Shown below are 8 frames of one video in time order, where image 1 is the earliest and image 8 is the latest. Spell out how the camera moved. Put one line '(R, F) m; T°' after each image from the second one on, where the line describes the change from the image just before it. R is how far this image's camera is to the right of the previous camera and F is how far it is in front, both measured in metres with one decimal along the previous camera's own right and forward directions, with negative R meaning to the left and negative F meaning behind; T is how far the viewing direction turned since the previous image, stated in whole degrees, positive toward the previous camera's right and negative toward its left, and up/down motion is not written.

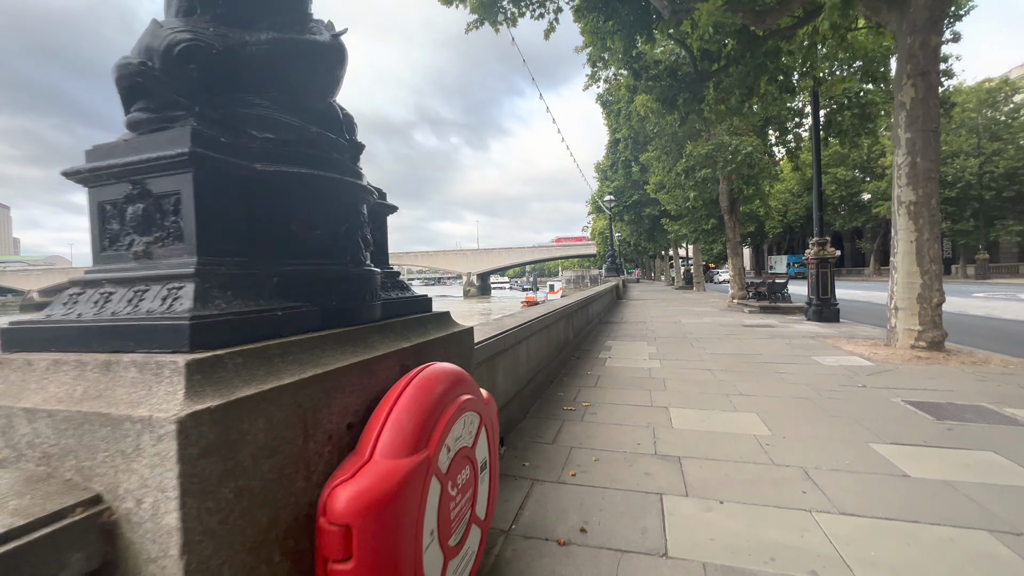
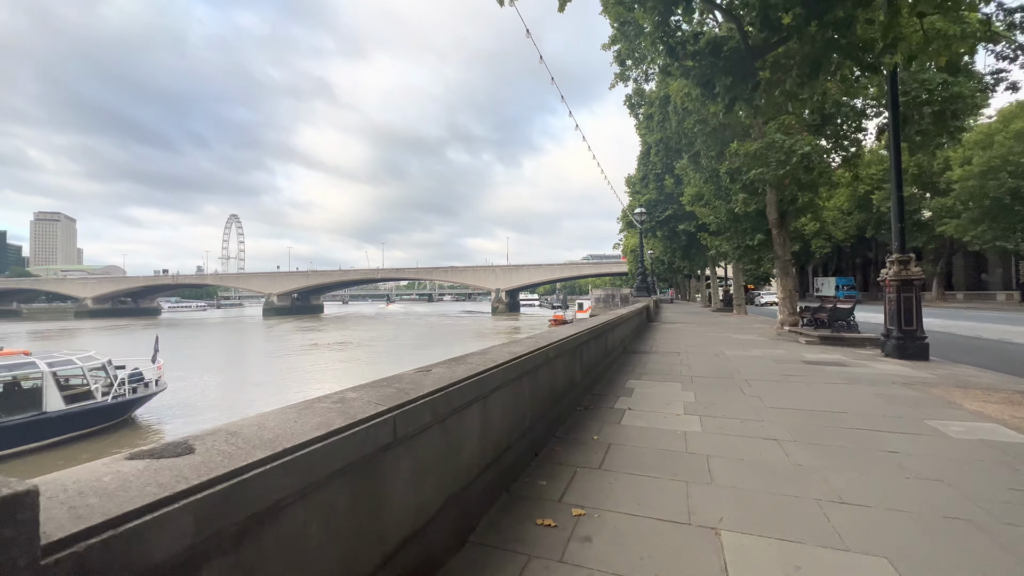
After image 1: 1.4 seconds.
(+0.4, +1.7) m; -3°
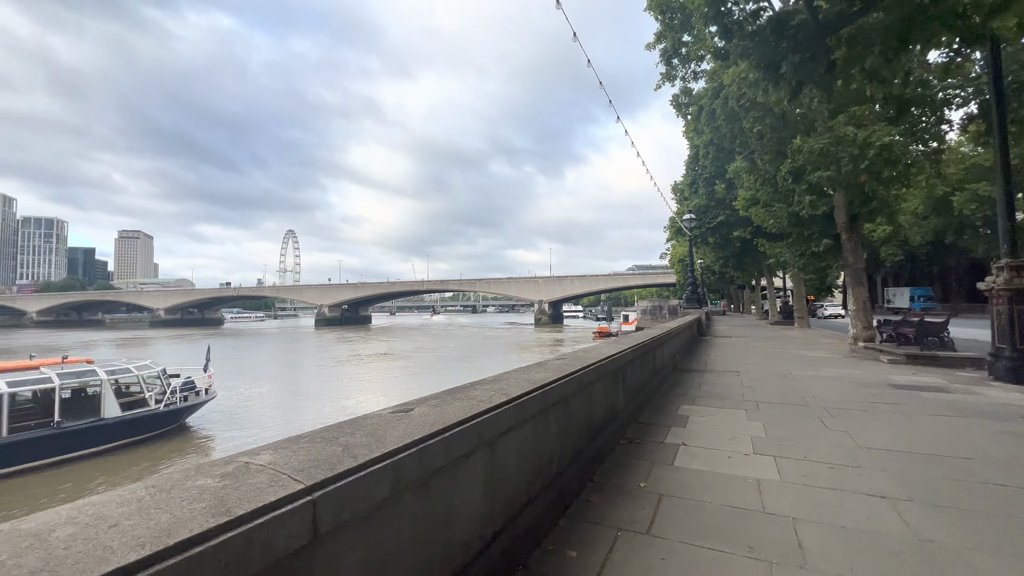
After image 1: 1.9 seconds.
(+0.1, +0.7) m; -5°
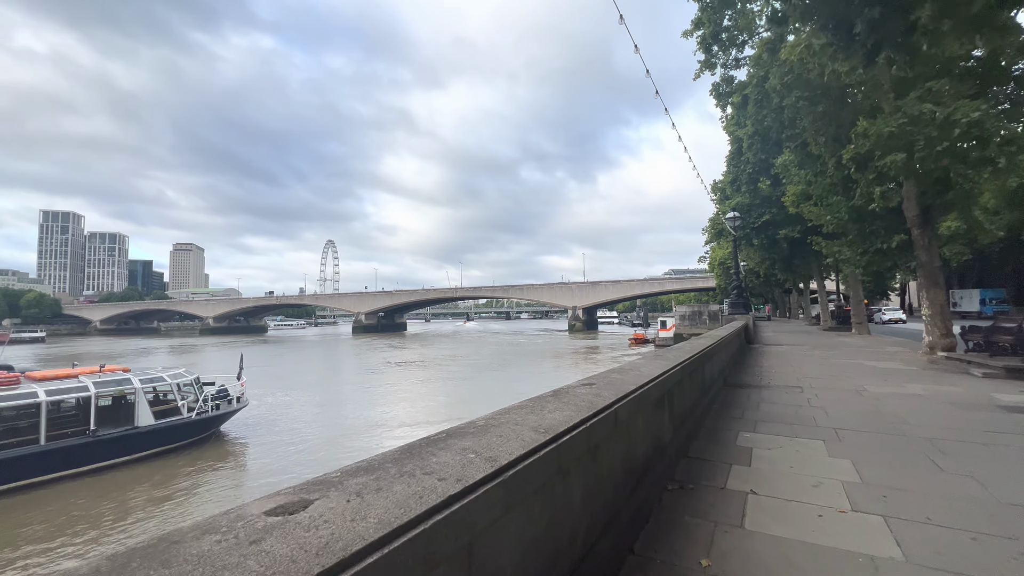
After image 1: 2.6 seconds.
(+0.1, +0.8) m; -4°
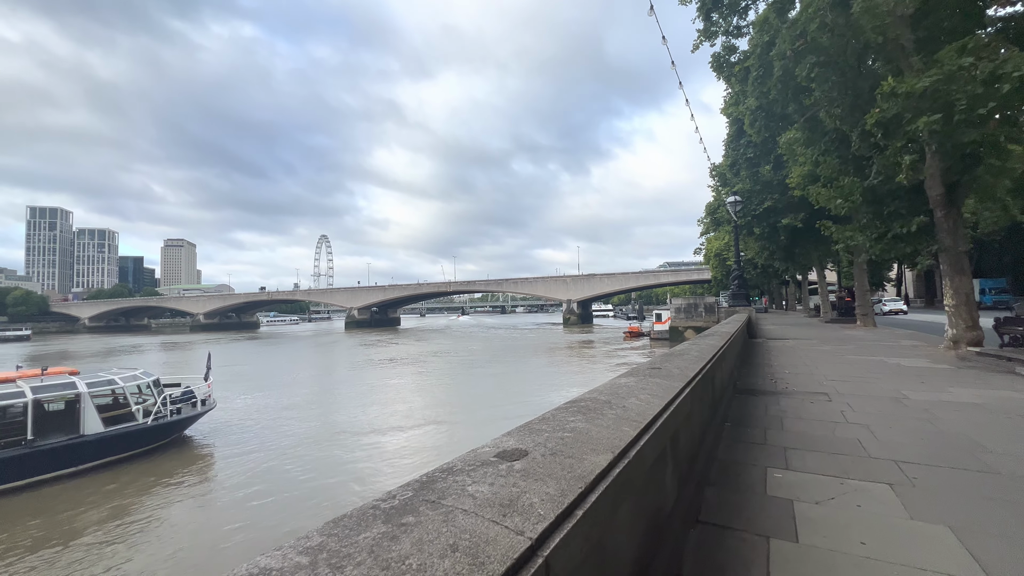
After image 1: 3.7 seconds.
(+0.4, +1.3) m; +1°
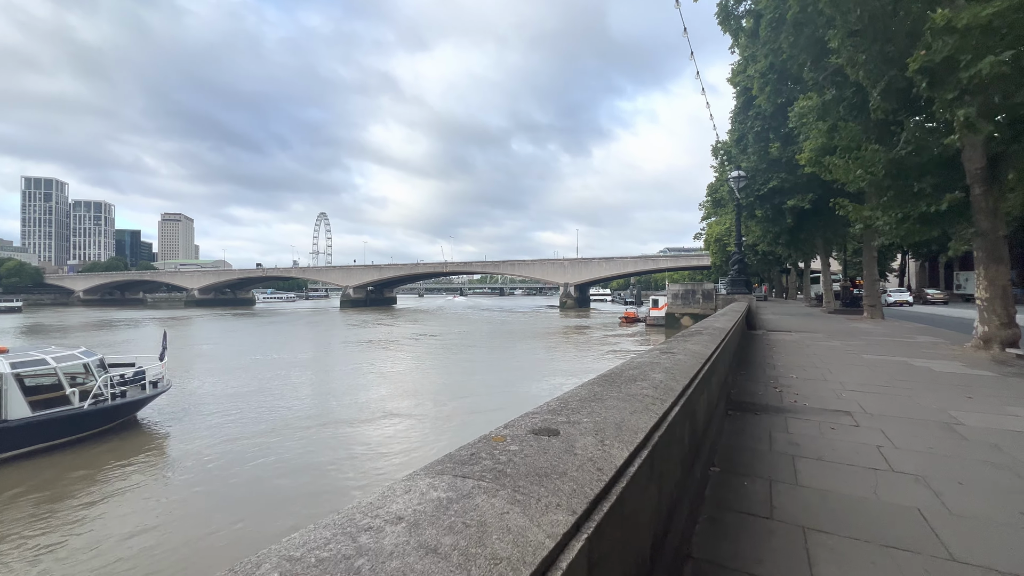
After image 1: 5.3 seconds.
(+0.7, +1.5) m; 0°
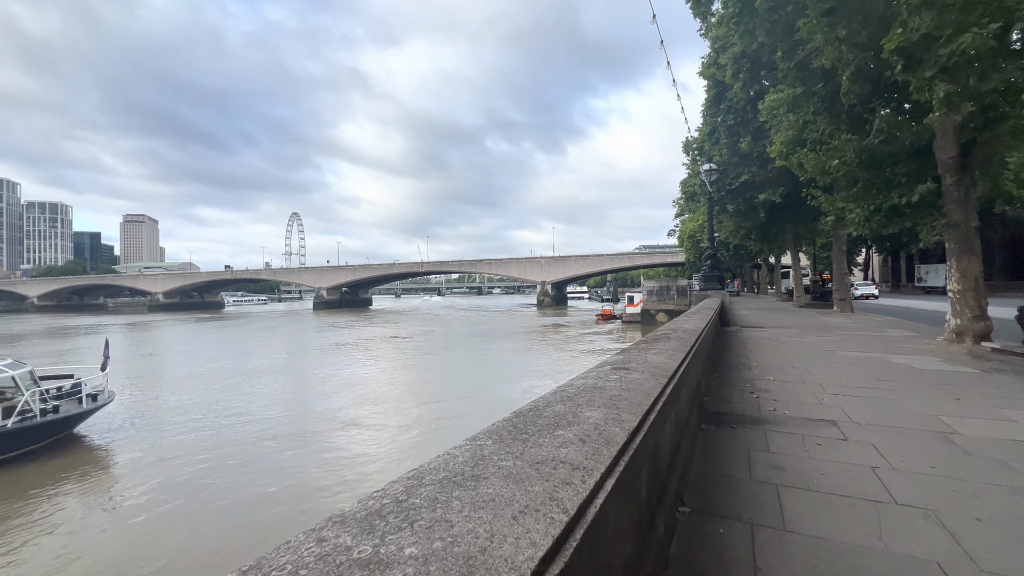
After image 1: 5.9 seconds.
(+0.3, +0.6) m; +3°
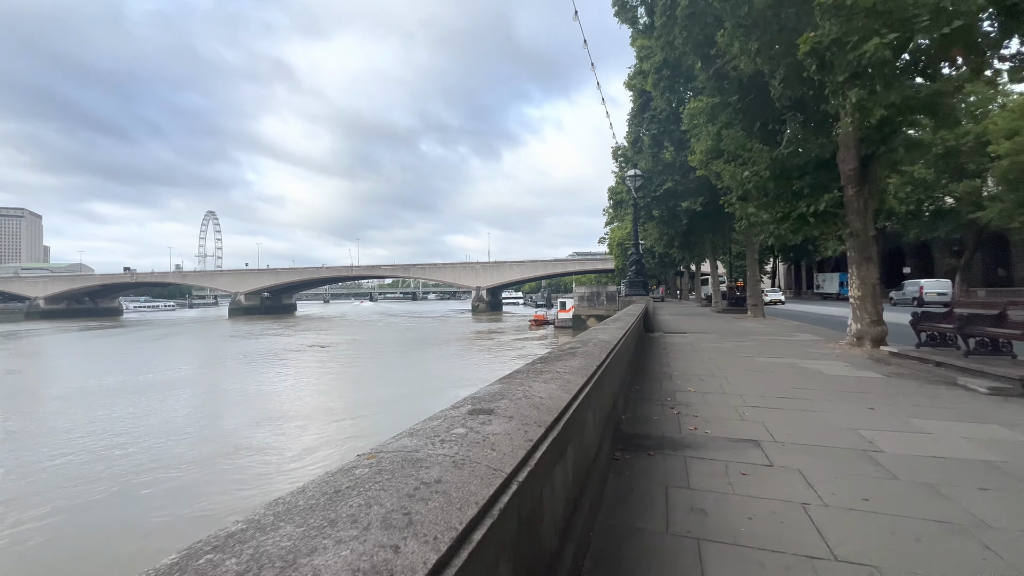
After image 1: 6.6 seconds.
(+0.3, +0.6) m; +7°
